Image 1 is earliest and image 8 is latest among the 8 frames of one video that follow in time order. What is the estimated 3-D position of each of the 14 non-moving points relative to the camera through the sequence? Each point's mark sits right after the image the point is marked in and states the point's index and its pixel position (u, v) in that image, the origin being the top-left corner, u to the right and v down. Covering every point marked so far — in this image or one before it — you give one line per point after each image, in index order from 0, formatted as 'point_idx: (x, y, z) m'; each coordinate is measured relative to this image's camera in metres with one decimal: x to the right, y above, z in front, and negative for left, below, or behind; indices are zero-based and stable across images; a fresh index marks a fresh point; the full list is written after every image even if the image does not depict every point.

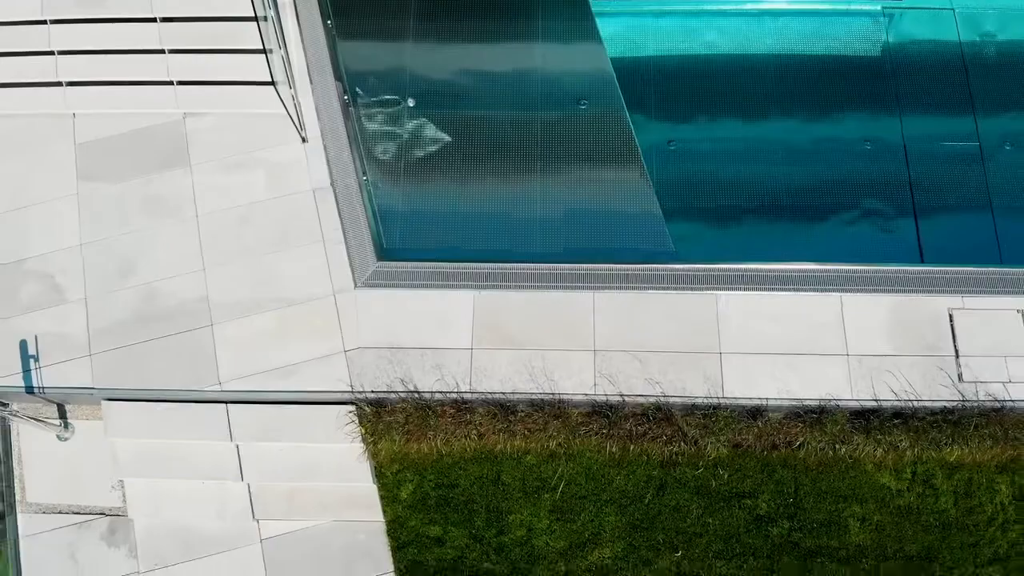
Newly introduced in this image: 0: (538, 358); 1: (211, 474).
0: (+0.2, -0.4, +4.7) m
1: (-1.7, -1.1, +4.6) m
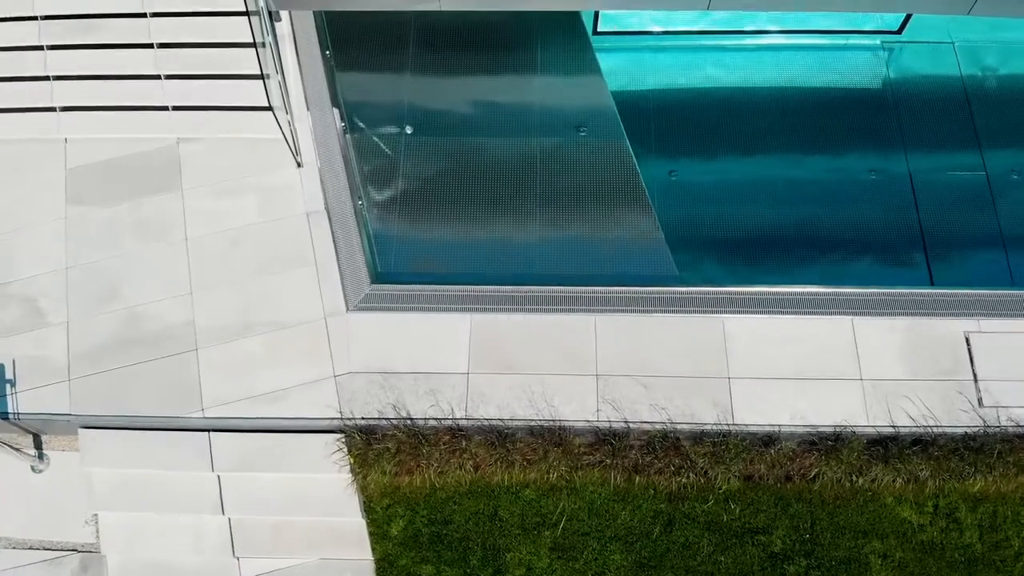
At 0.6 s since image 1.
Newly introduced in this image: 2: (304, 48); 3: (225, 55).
0: (+0.1, -0.5, +4.5) m
1: (-1.7, -1.2, +4.3) m
2: (-1.4, +1.6, +5.5) m
3: (-1.8, +1.5, +5.2) m
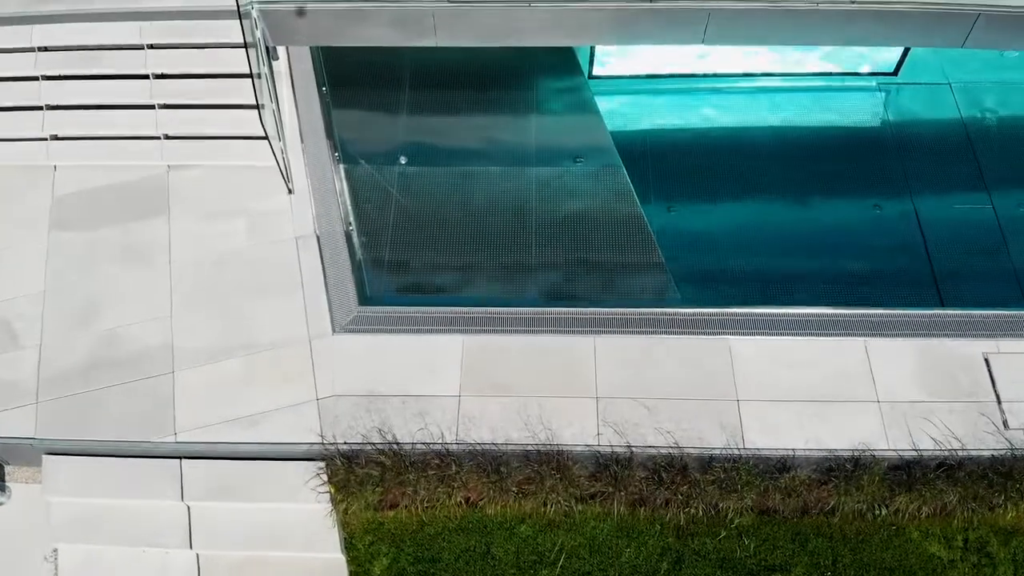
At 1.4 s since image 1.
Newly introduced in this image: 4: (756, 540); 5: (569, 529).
0: (+0.1, -0.6, +4.2) m
1: (-1.8, -1.2, +4.0) m
2: (-1.4, +1.4, +5.5) m
3: (-1.9, +1.3, +5.2) m
4: (+1.2, -1.3, +4.1) m
5: (+0.3, -1.2, +4.1) m
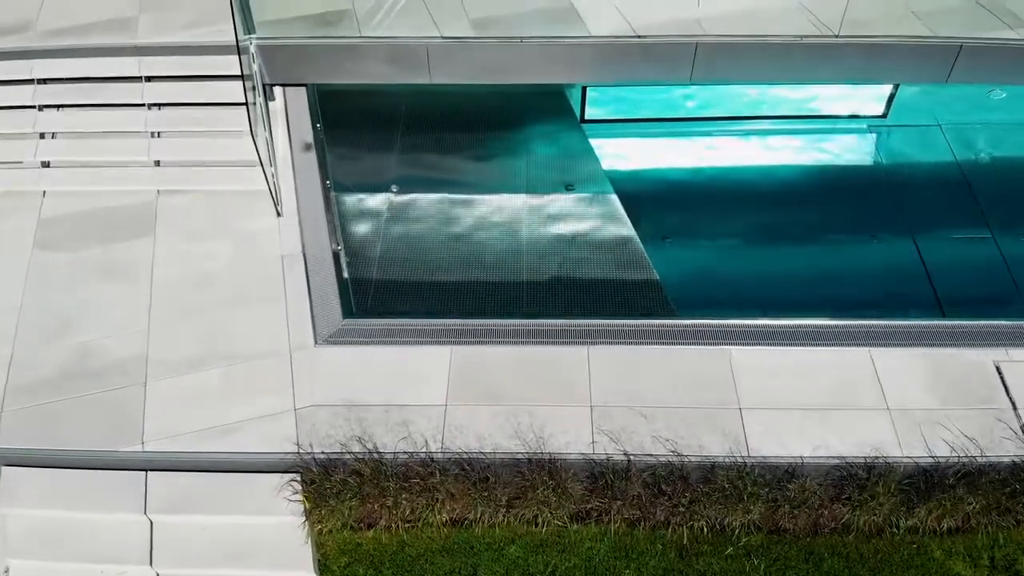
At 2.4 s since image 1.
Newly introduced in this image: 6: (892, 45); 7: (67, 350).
0: (+0.1, -0.6, +4.0) m
1: (-1.8, -1.2, +3.7) m
2: (-1.5, +1.1, +5.5) m
3: (-1.9, +1.1, +5.2) m
4: (+1.2, -1.3, +3.8) m
5: (+0.2, -1.2, +3.8) m
6: (+2.5, +1.6, +5.2) m
7: (-2.3, -0.3, +4.2) m
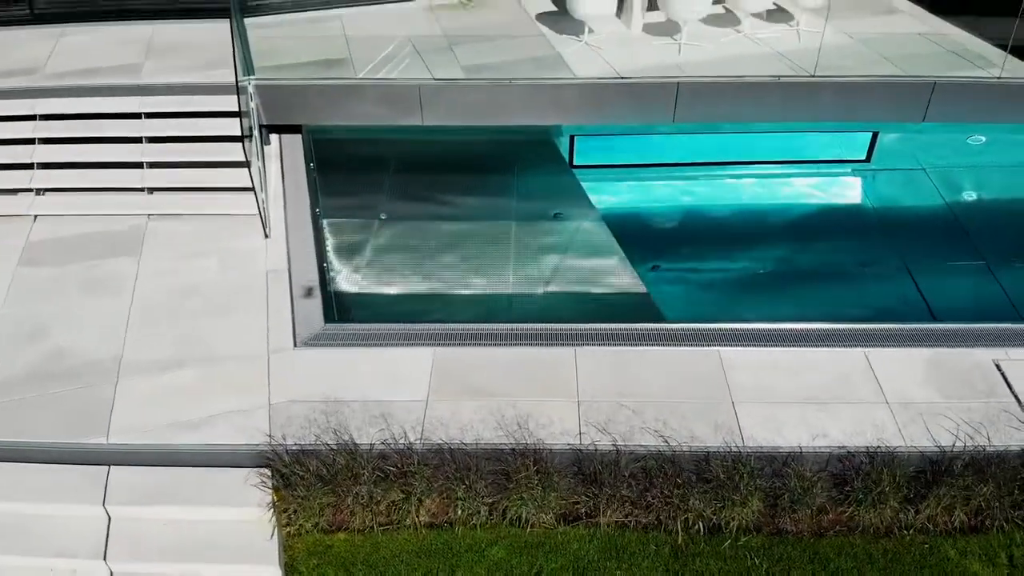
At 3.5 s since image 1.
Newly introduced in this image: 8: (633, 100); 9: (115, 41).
0: (0.0, -0.6, +3.8) m
1: (-1.9, -1.1, +3.4) m
2: (-1.6, +0.9, +5.6) m
3: (-2.0, +0.9, +5.3) m
4: (+1.1, -1.2, +3.5) m
5: (+0.2, -1.1, +3.5) m
6: (+2.4, +1.4, +5.4) m
7: (-2.4, -0.3, +4.1) m
8: (+0.8, +1.3, +5.5) m
9: (-3.0, +1.8, +6.0) m
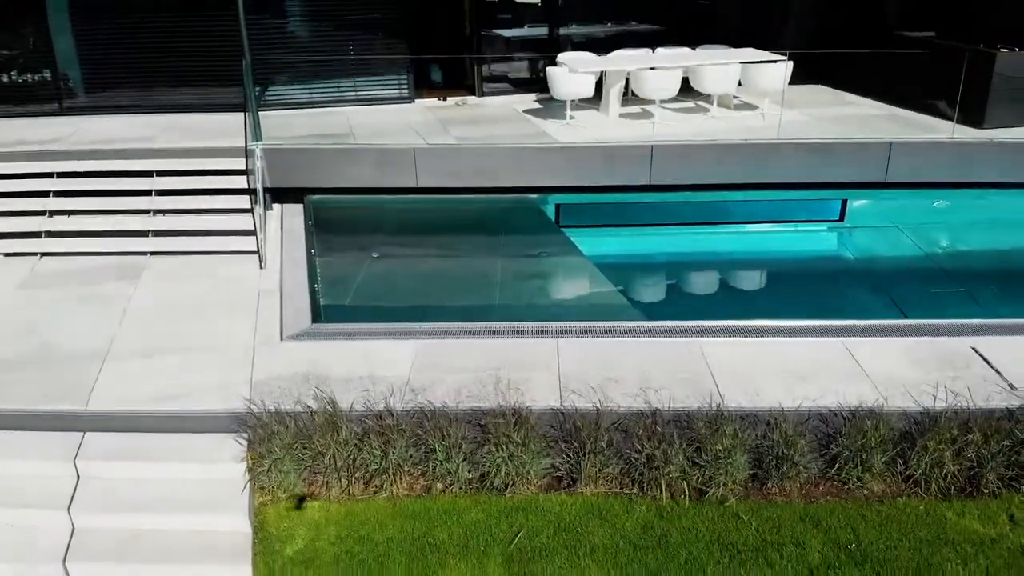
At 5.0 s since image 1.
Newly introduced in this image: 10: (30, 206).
0: (-0.1, -0.5, +3.8) m
1: (-2.0, -0.9, +3.3) m
2: (-1.7, +0.5, +6.0) m
3: (-2.1, +0.6, +5.7) m
4: (+1.0, -1.0, +3.4) m
5: (+0.1, -0.9, +3.4) m
6: (+2.3, +1.0, +5.9) m
7: (-2.5, -0.3, +4.2) m
8: (+0.7, +0.9, +5.9) m
9: (-3.1, +1.3, +6.6) m
10: (-3.3, +0.6, +5.5) m
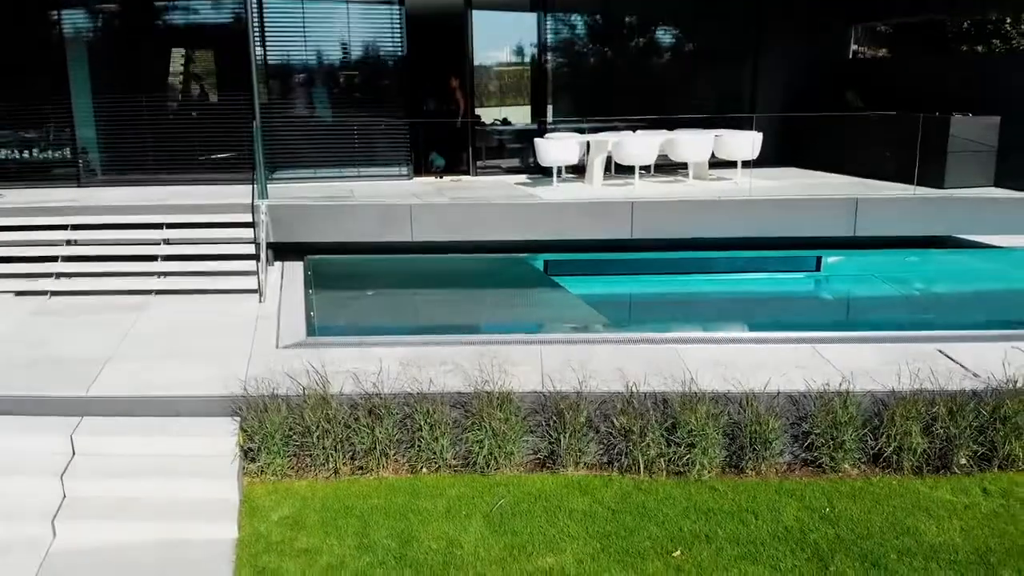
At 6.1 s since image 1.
0: (-0.2, -0.4, +4.0) m
1: (-2.0, -0.8, +3.4) m
2: (-1.7, +0.1, +6.2) m
3: (-2.2, +0.3, +6.0) m
4: (+0.9, -0.9, +3.4) m
5: (0.0, -0.9, +3.5) m
6: (+2.2, +0.7, +6.2) m
7: (-2.6, -0.4, +4.3) m
8: (+0.7, +0.5, +6.3) m
9: (-3.2, +0.8, +7.0) m
10: (-3.4, +0.2, +5.9) m
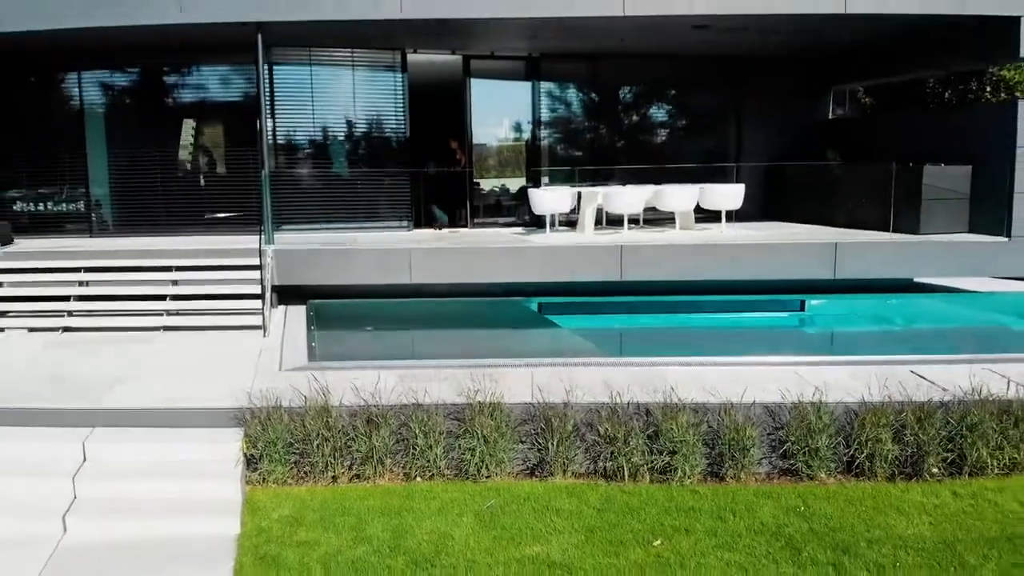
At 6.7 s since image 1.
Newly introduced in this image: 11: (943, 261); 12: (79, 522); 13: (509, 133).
0: (-0.2, -0.6, +4.2) m
1: (-2.1, -0.8, +3.6) m
2: (-1.8, -0.2, +6.5) m
3: (-2.2, 0.0, +6.2) m
4: (+0.9, -0.9, +3.6) m
5: (0.0, -0.9, +3.6) m
6: (+2.2, +0.4, +6.5) m
7: (-2.6, -0.5, +4.6) m
8: (+0.6, +0.2, +6.6) m
9: (-3.2, +0.4, +7.3) m
10: (-3.4, 0.0, +6.1) m
11: (+3.5, +0.2, +6.6) m
12: (-1.8, -1.0, +3.3) m
13: (0.0, +1.8, +9.1) m
